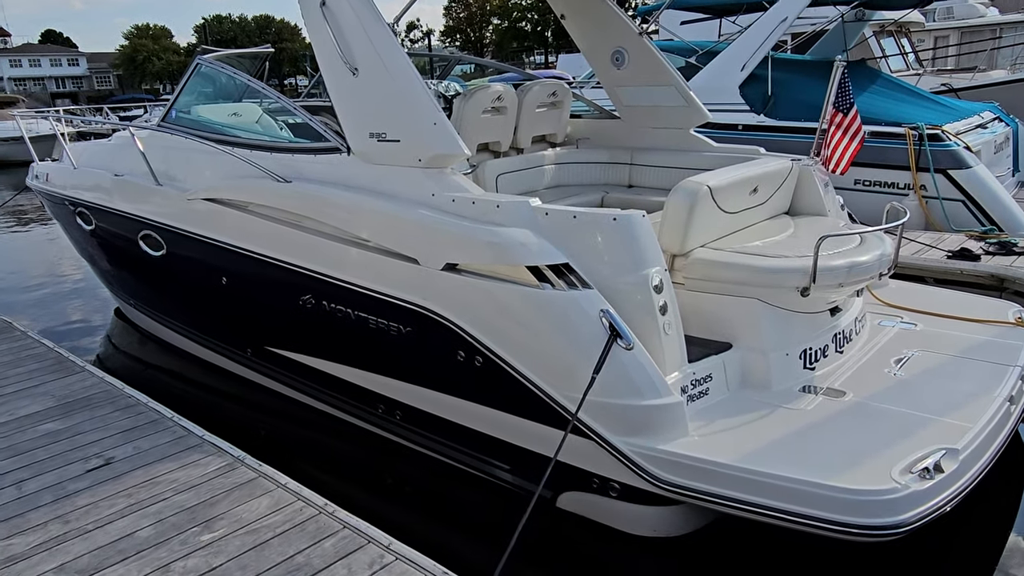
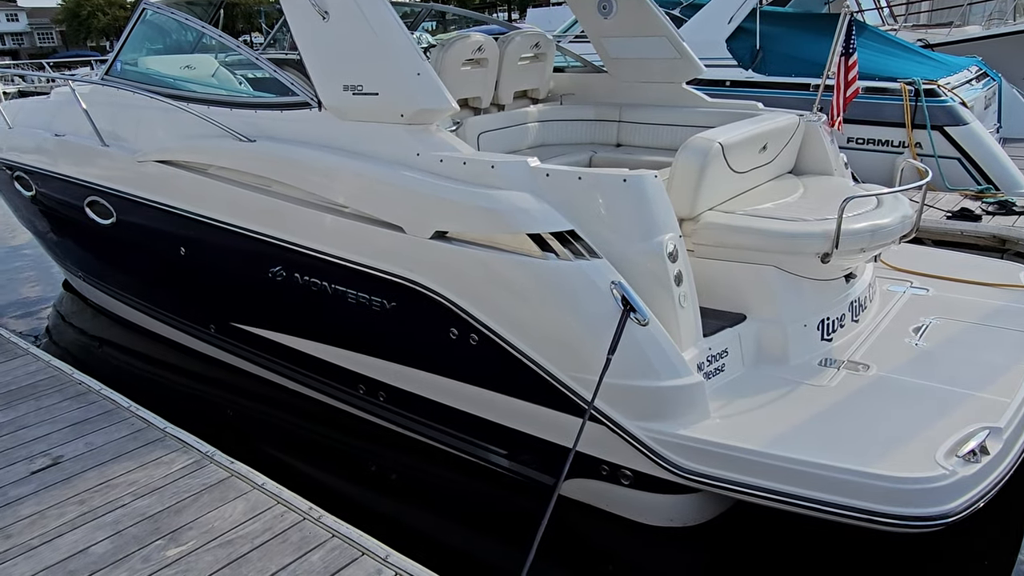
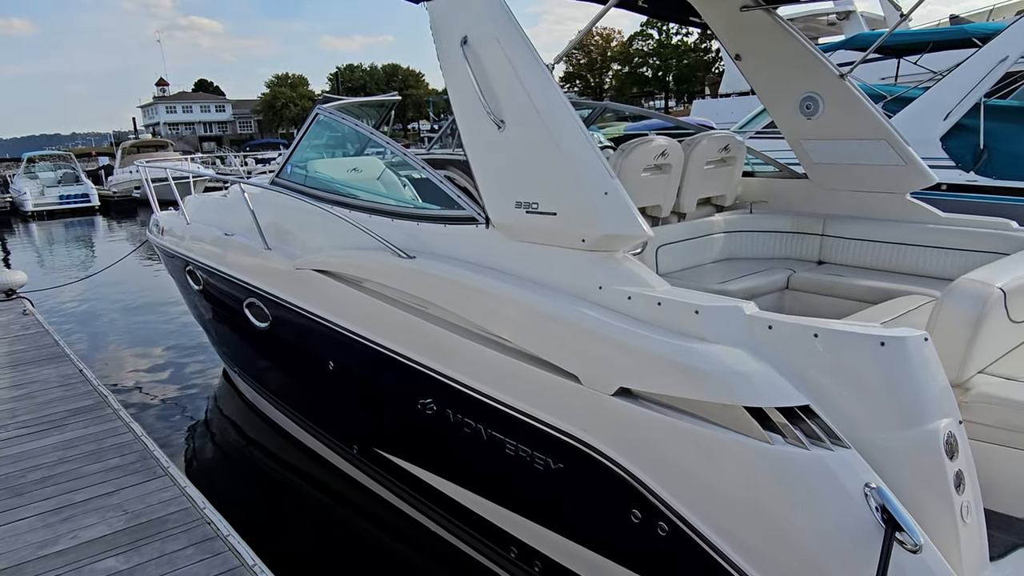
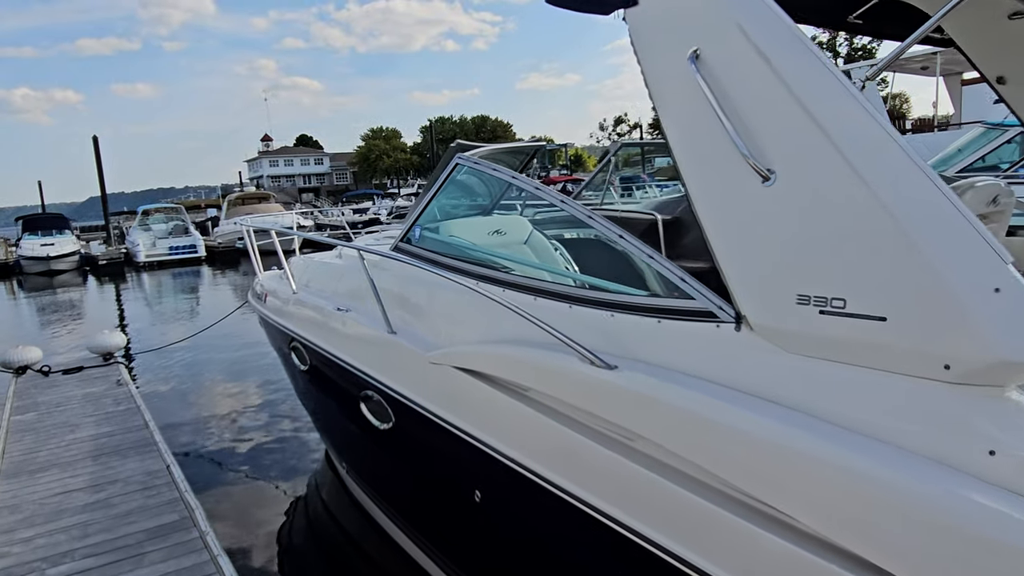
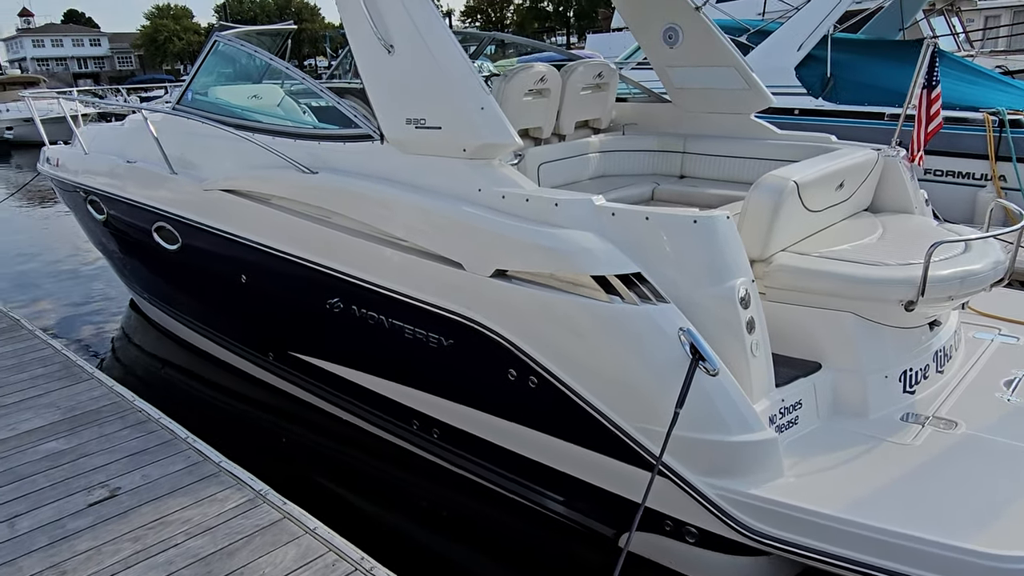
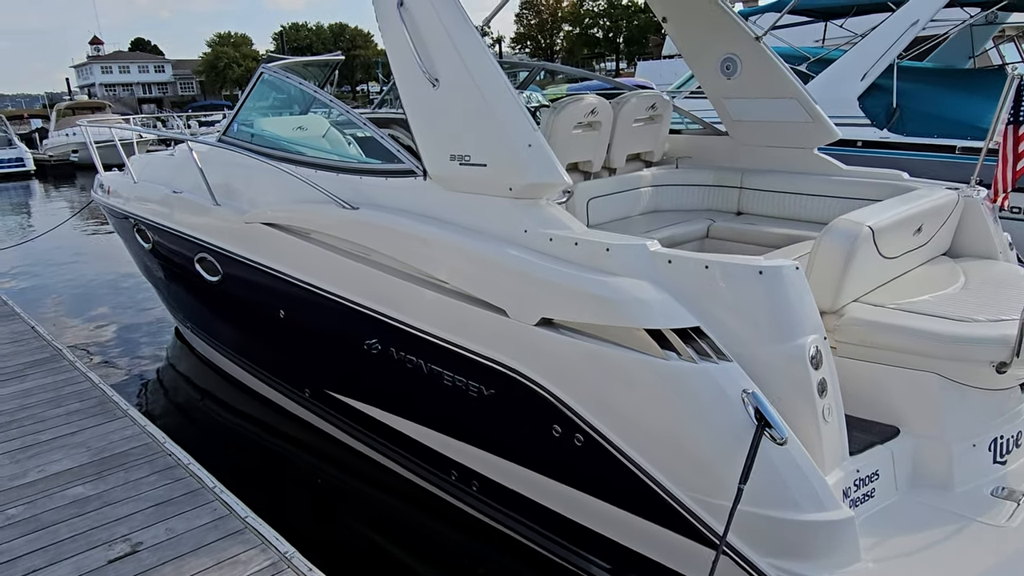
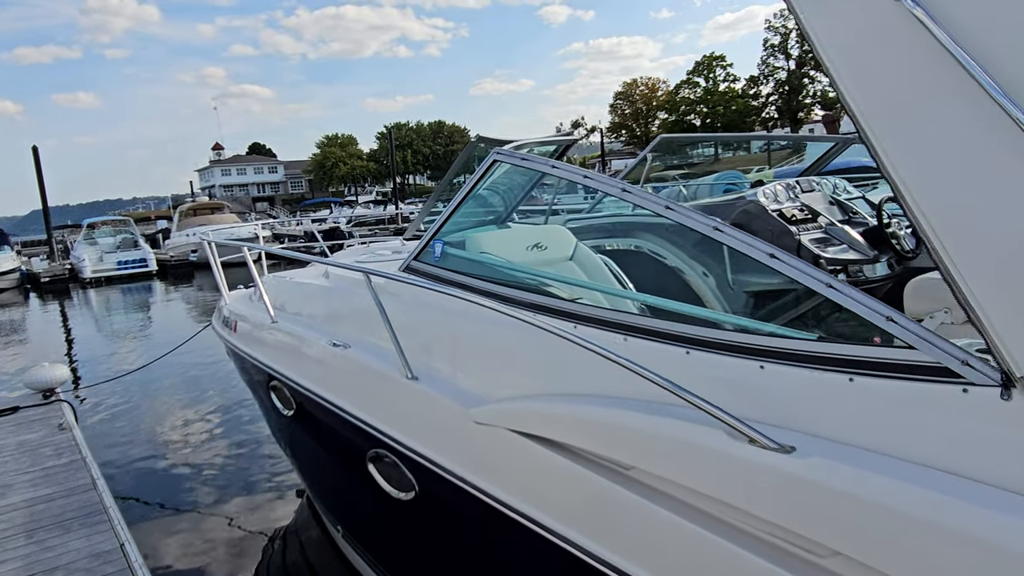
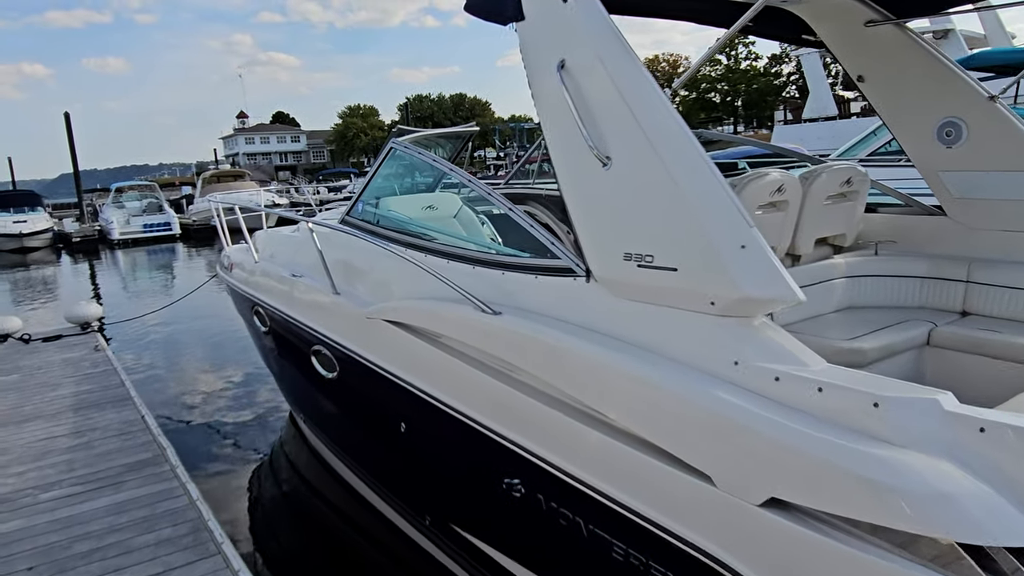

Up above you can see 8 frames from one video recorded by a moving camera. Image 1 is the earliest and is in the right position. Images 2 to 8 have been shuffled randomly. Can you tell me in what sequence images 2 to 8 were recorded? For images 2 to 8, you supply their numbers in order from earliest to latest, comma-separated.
2, 5, 6, 3, 8, 4, 7
